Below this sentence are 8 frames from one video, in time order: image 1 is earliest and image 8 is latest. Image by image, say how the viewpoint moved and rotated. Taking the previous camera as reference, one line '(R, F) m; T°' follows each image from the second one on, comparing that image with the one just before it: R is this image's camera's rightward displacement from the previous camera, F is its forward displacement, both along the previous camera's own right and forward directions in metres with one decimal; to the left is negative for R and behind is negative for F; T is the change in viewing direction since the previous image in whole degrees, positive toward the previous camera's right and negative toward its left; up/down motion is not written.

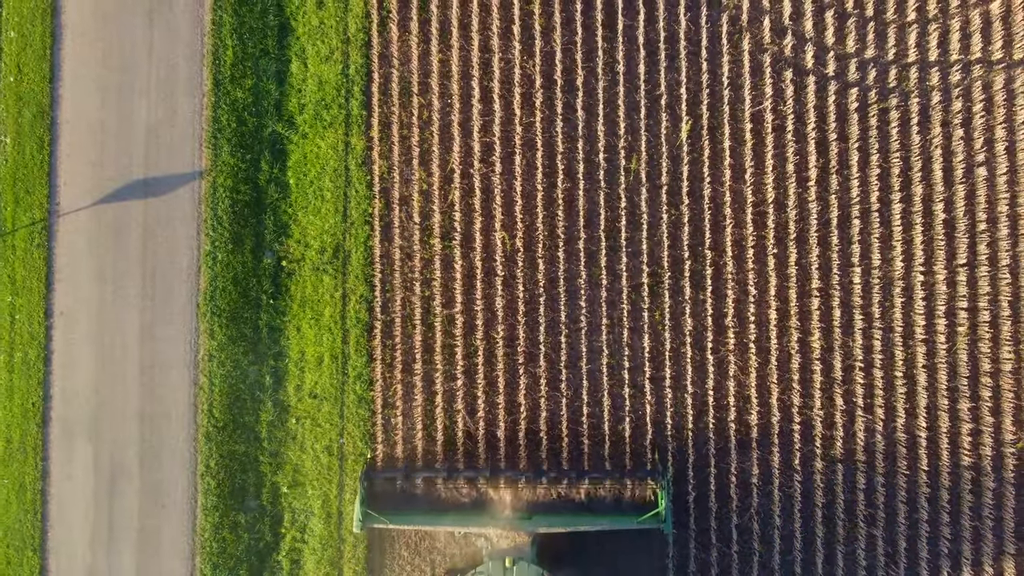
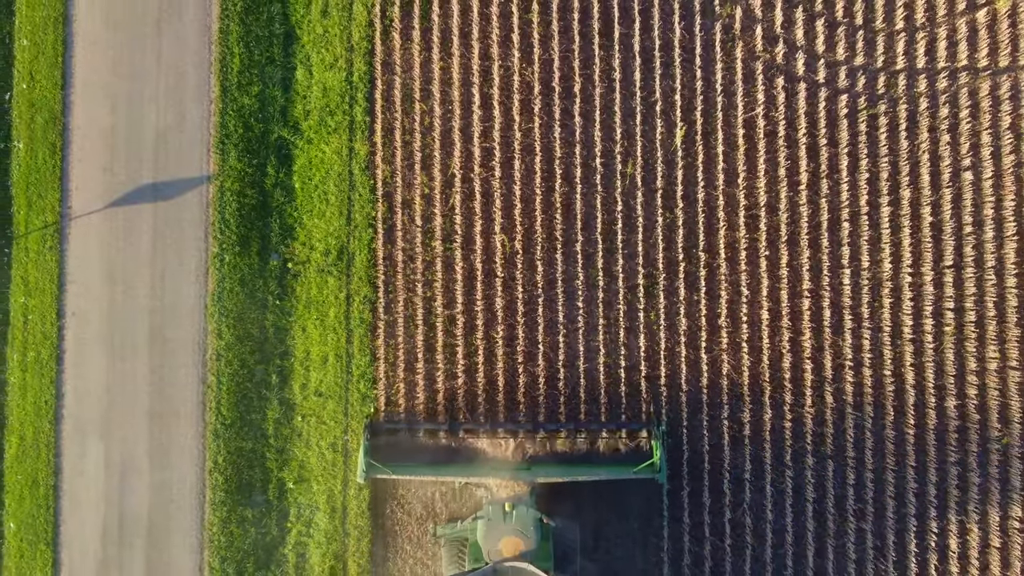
(0.0, -0.2) m; 0°
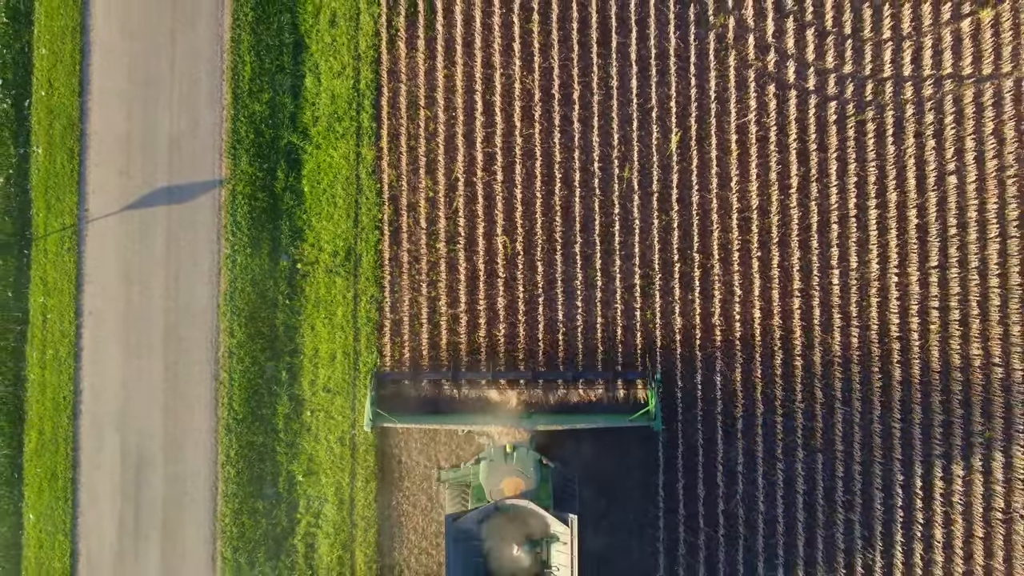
(0.0, -0.3) m; 0°
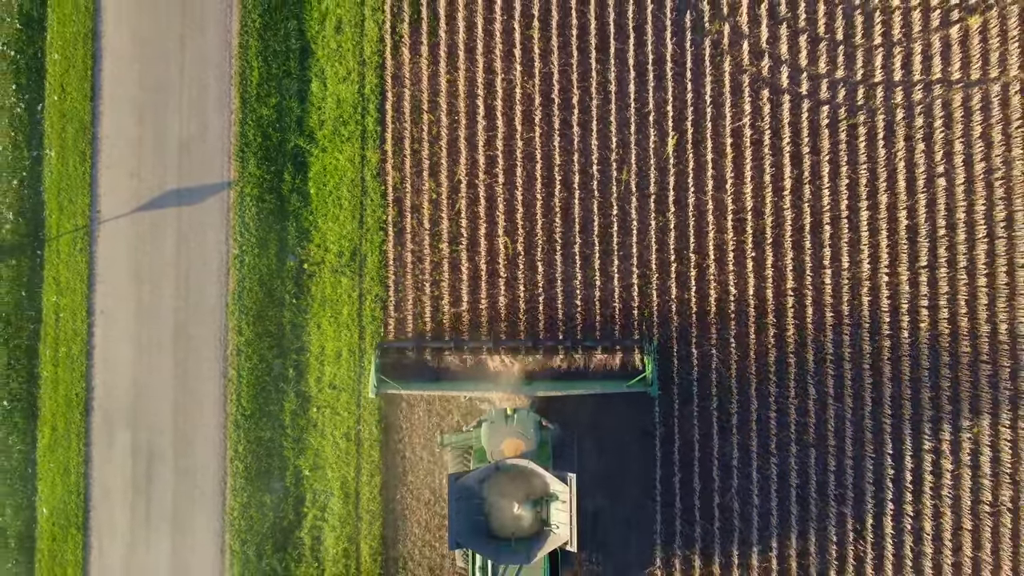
(0.0, -0.2) m; 0°
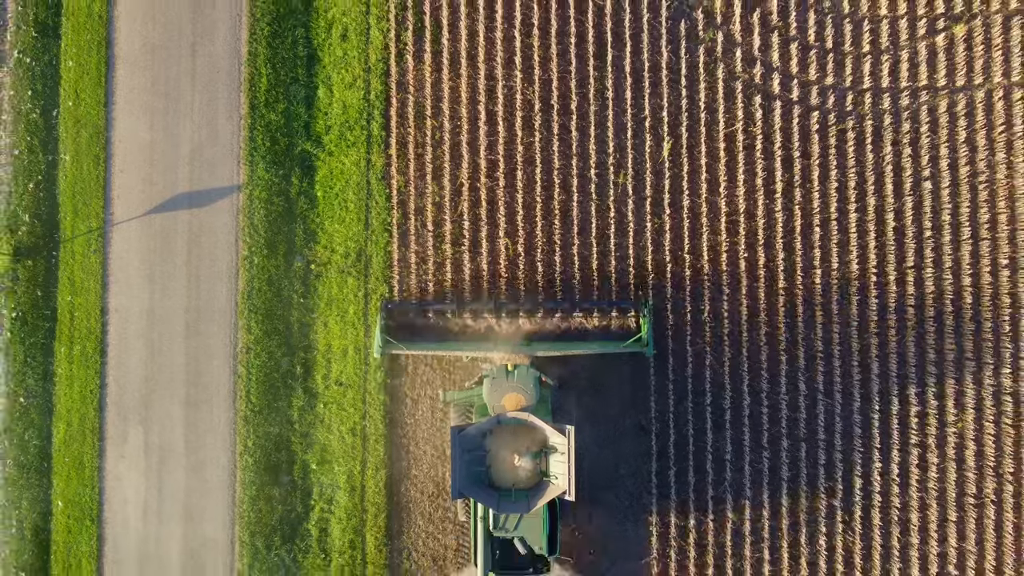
(0.0, -0.3) m; 0°
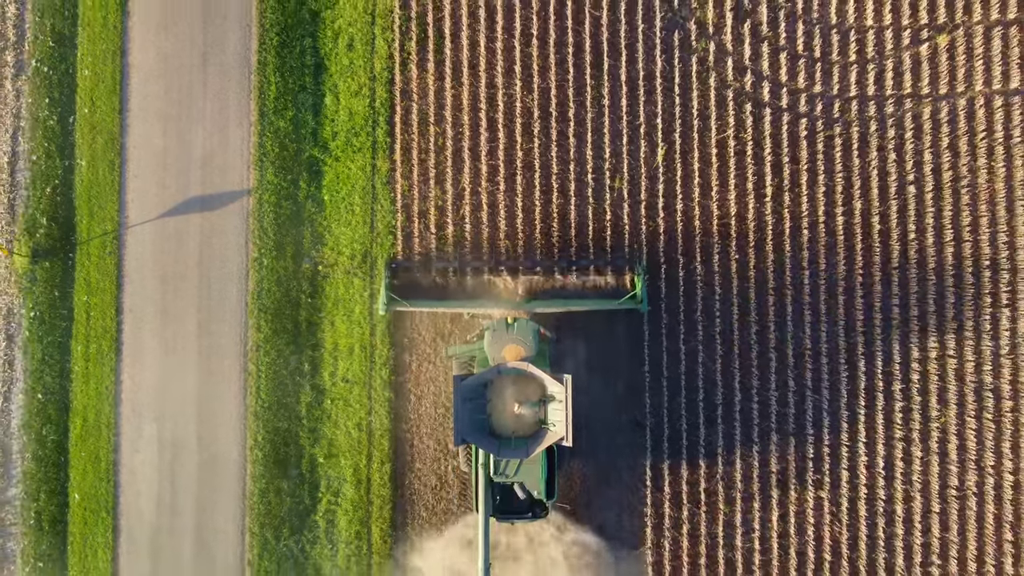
(0.0, -0.4) m; 0°
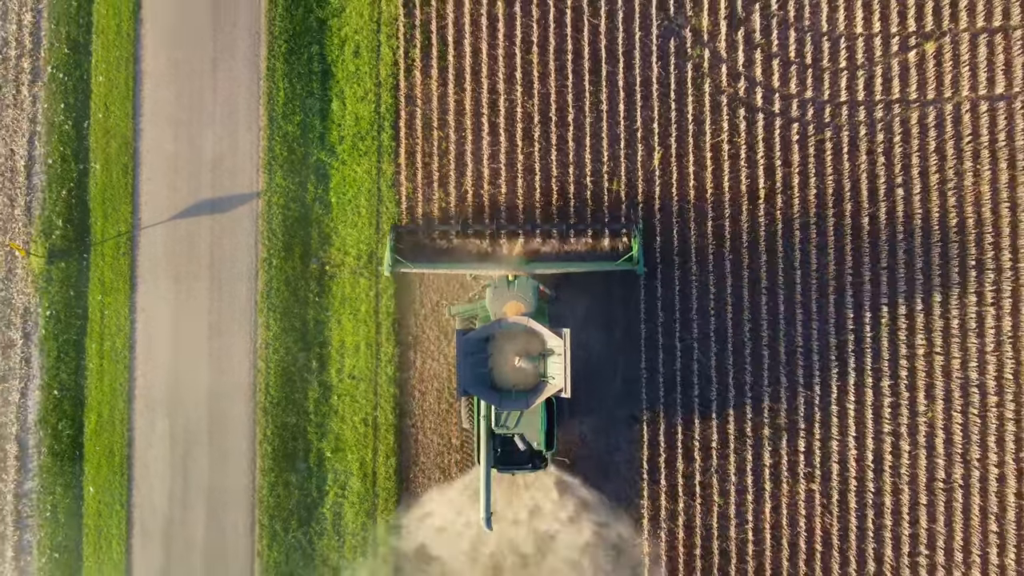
(0.0, -0.3) m; 0°
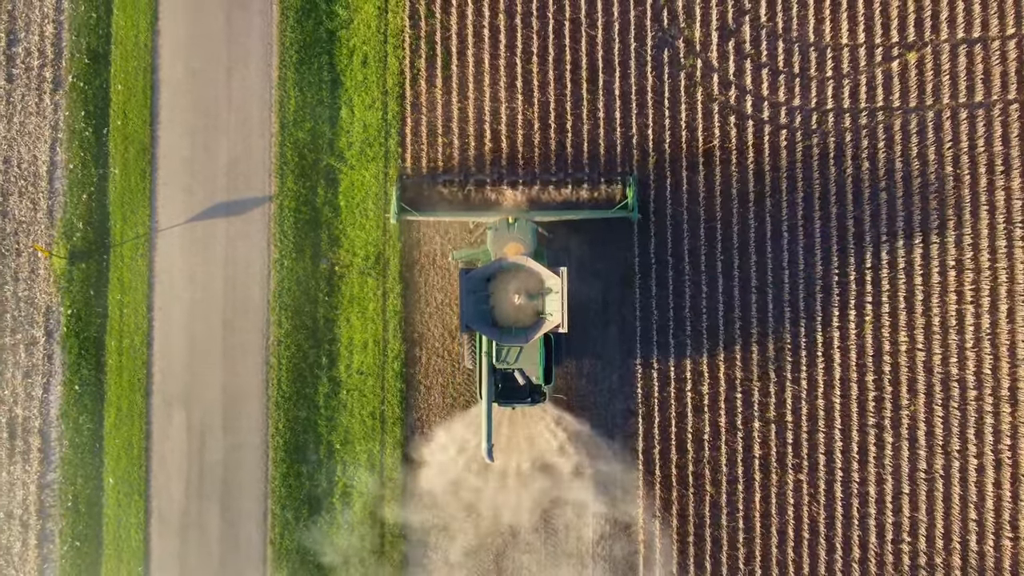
(0.0, -0.5) m; 0°
